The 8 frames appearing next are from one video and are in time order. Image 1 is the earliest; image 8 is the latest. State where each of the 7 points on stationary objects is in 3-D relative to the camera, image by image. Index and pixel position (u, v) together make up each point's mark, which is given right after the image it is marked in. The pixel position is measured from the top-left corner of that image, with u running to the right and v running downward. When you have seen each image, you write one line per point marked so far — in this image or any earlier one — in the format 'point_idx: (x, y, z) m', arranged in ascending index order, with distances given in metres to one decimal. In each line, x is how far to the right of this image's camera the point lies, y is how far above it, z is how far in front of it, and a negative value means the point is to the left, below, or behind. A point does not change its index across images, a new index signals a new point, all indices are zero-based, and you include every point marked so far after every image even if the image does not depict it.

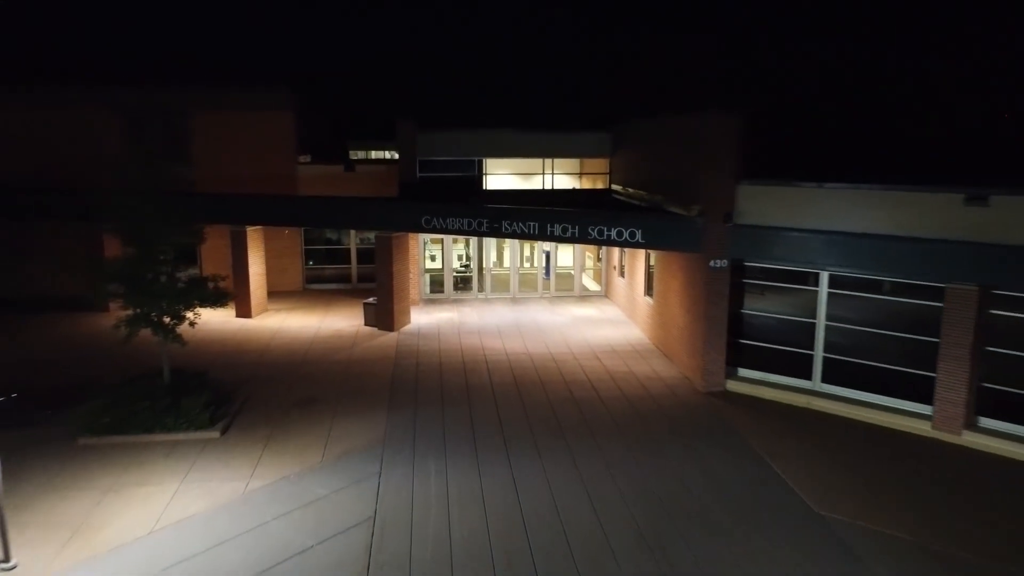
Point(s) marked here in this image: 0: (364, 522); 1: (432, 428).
0: (-1.6, -2.5, +8.2) m
1: (-1.1, -2.0, +10.8) m
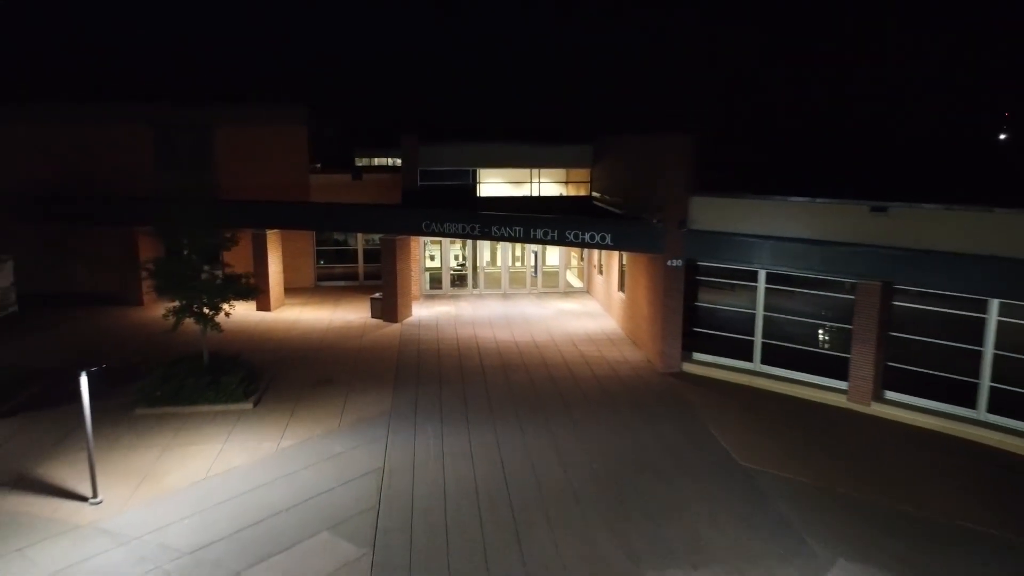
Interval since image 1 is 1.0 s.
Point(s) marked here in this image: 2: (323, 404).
0: (-1.8, -2.4, +10.3) m
1: (-1.3, -1.9, +12.8) m
2: (-3.1, -1.9, +12.7) m
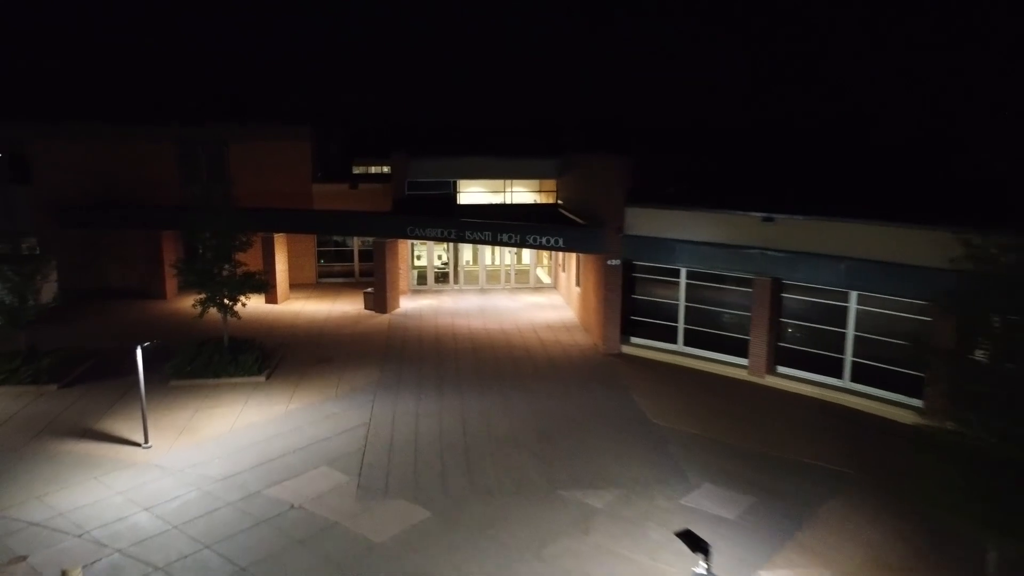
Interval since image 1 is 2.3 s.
0: (-2.5, -2.3, +13.1) m
1: (-2.1, -1.8, +15.7) m
2: (-3.8, -1.8, +15.5) m
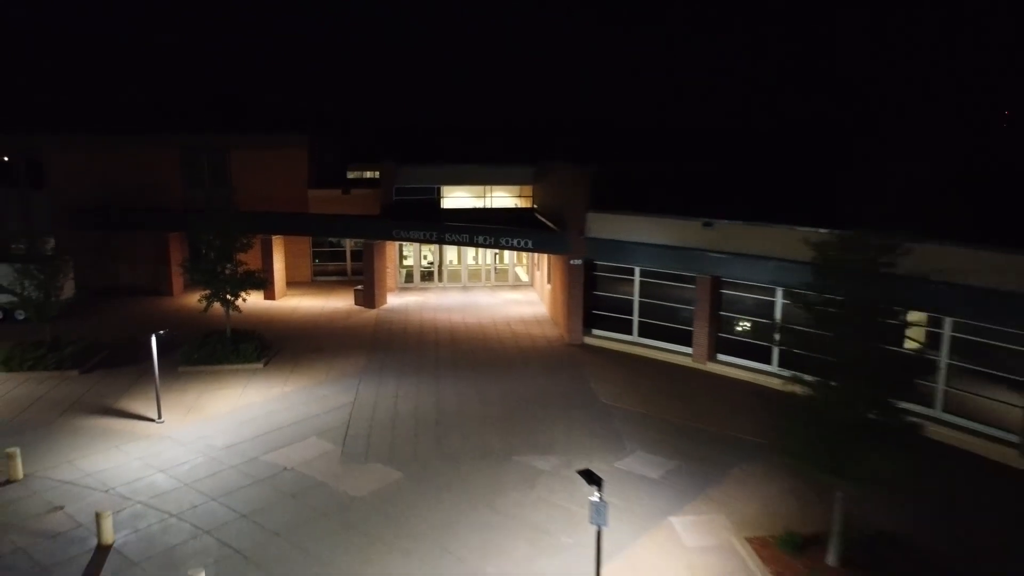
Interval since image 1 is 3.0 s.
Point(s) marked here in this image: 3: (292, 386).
0: (-3.2, -2.2, +15.0) m
1: (-2.7, -1.7, +17.6) m
2: (-4.4, -1.7, +17.4) m
3: (-4.6, -2.0, +16.1) m
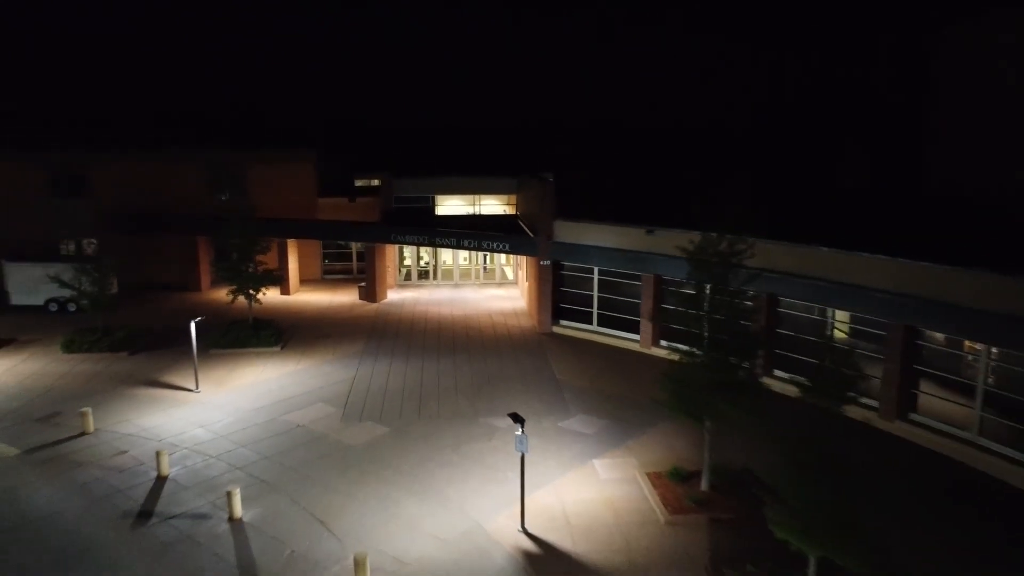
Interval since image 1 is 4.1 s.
0: (-3.8, -2.1, +18.3) m
1: (-3.3, -1.6, +20.9) m
2: (-5.1, -1.6, +20.8) m
3: (-5.2, -1.9, +19.4) m
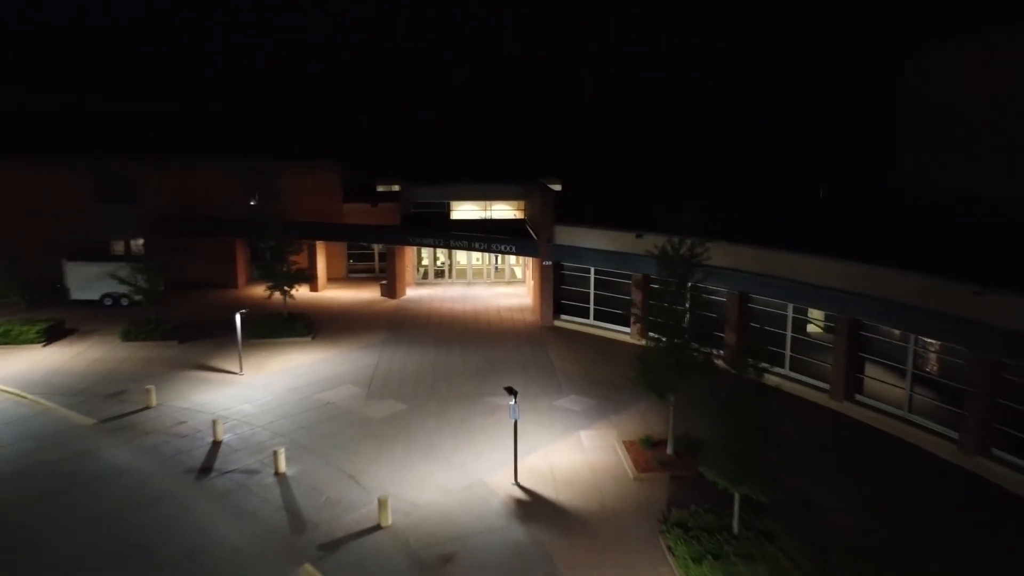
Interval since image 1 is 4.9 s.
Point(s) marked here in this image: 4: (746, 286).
0: (-3.8, -2.1, +20.9) m
1: (-3.2, -1.5, +23.5) m
2: (-4.9, -1.5, +23.4) m
3: (-5.1, -1.8, +22.0) m
4: (+5.9, 0.0, +19.5) m
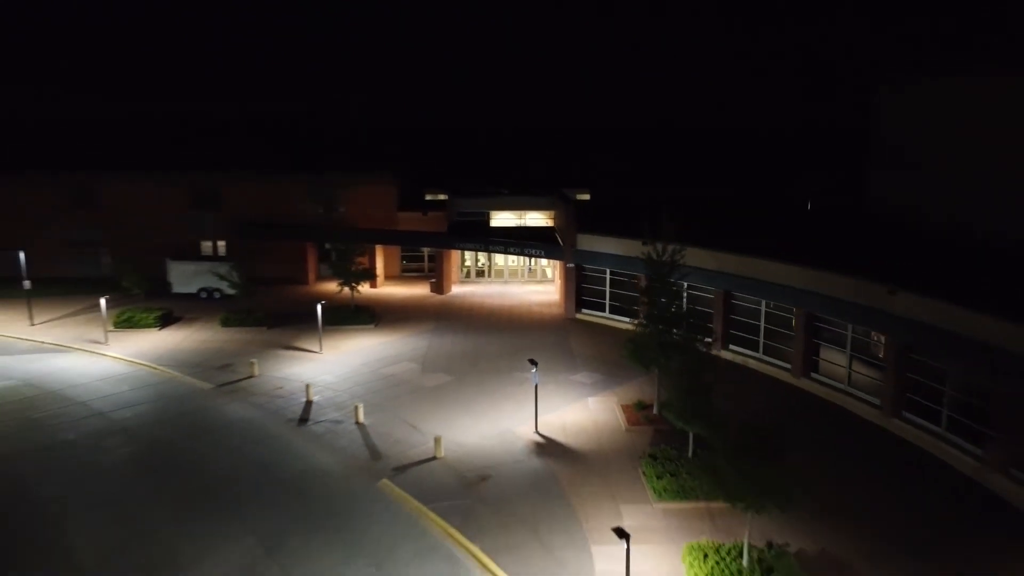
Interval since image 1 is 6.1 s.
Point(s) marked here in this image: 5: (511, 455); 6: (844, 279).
0: (-2.9, -1.9, +25.8) m
1: (-2.2, -1.4, +28.3) m
2: (-3.9, -1.4, +28.3) m
3: (-4.2, -1.7, +26.9) m
4: (+6.7, +0.1, +23.9) m
5: (0.0, -3.8, +17.6) m
6: (+8.4, +0.2, +19.6) m
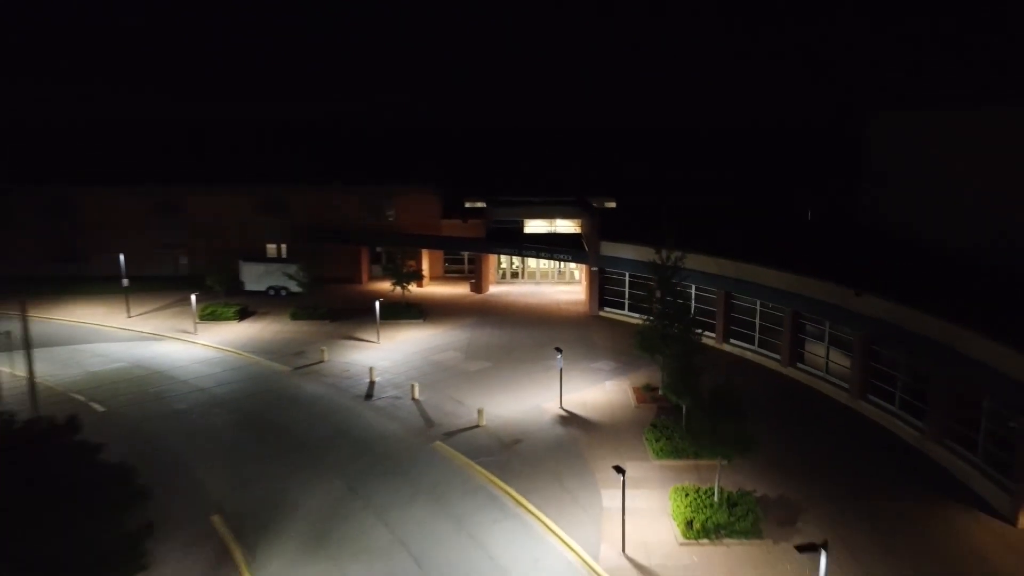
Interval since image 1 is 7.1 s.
0: (-1.7, -1.9, +29.9) m
1: (-0.9, -1.4, +32.4) m
2: (-2.6, -1.4, +32.5) m
3: (-3.0, -1.7, +31.1) m
4: (+7.7, 0.0, +27.6) m
5: (+0.8, -3.8, +21.7) m
6: (+9.3, +0.1, +23.3) m
